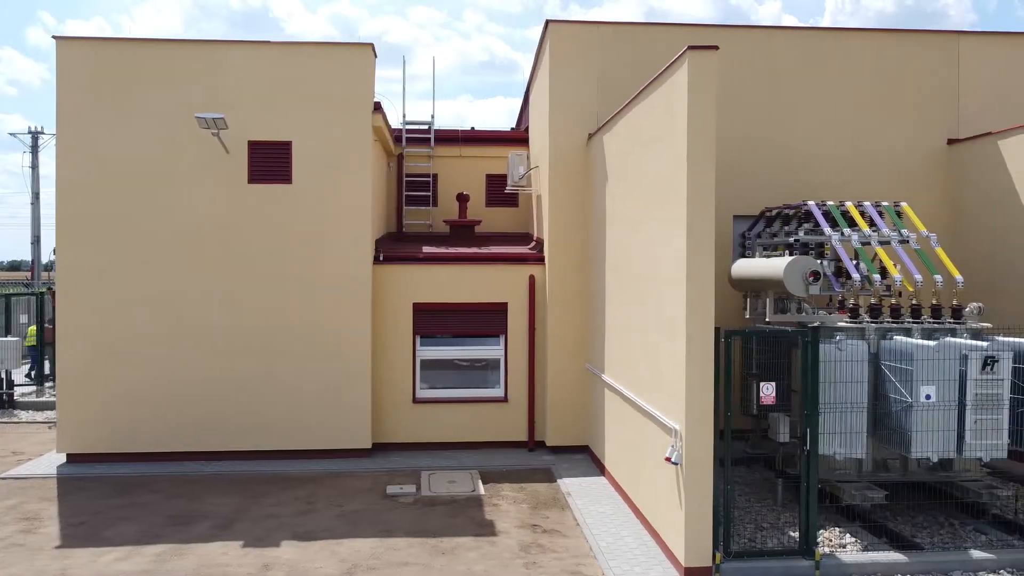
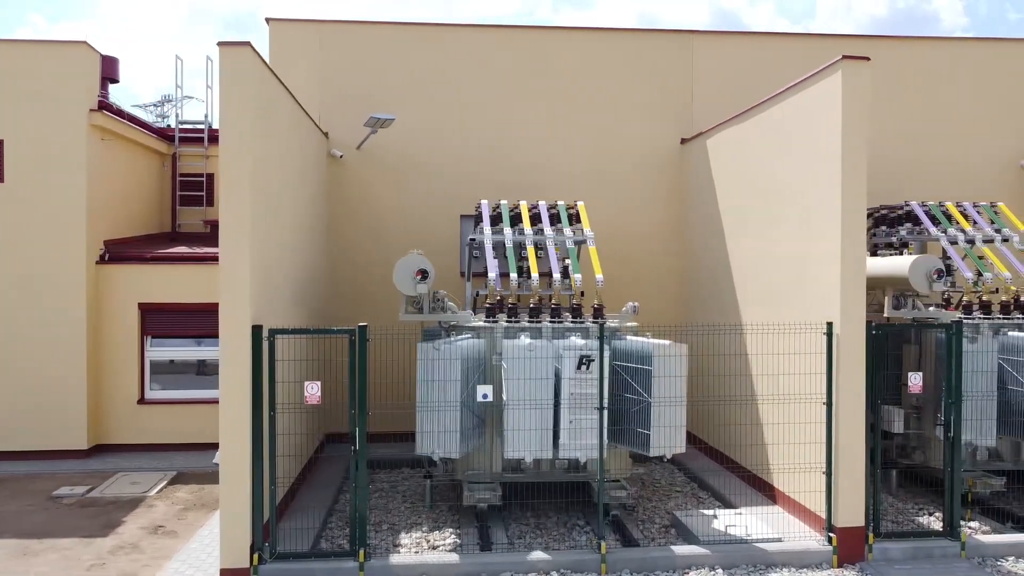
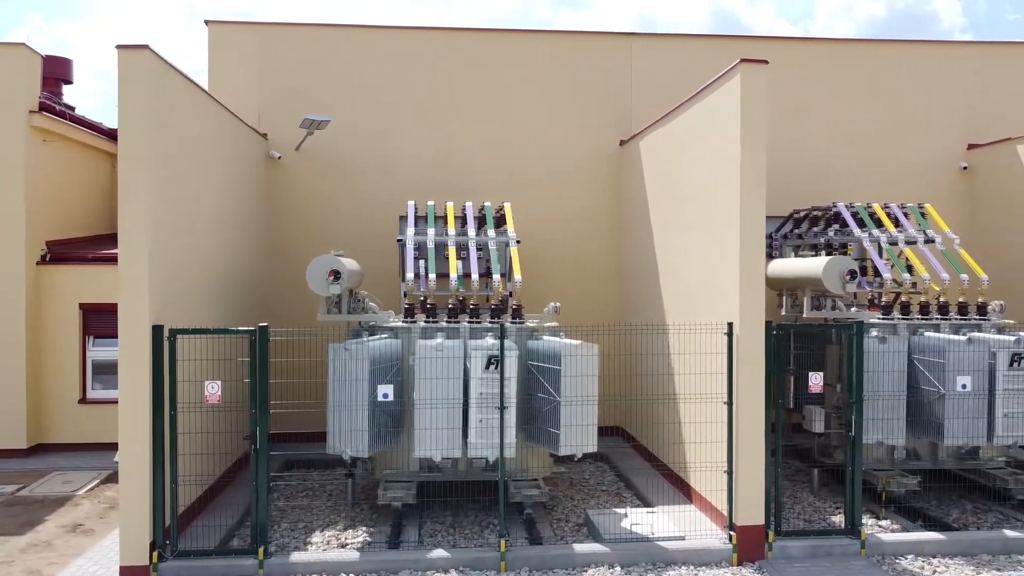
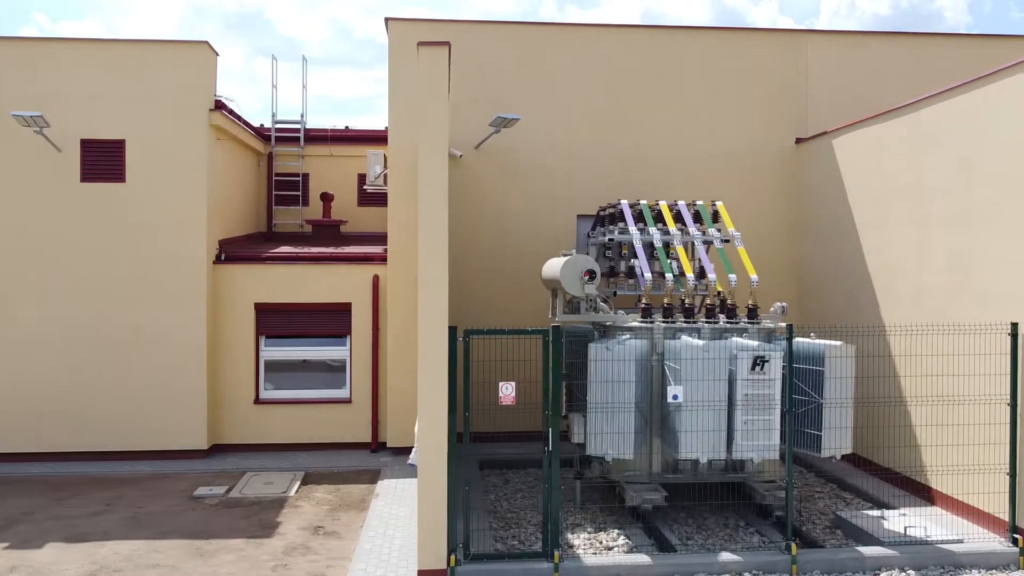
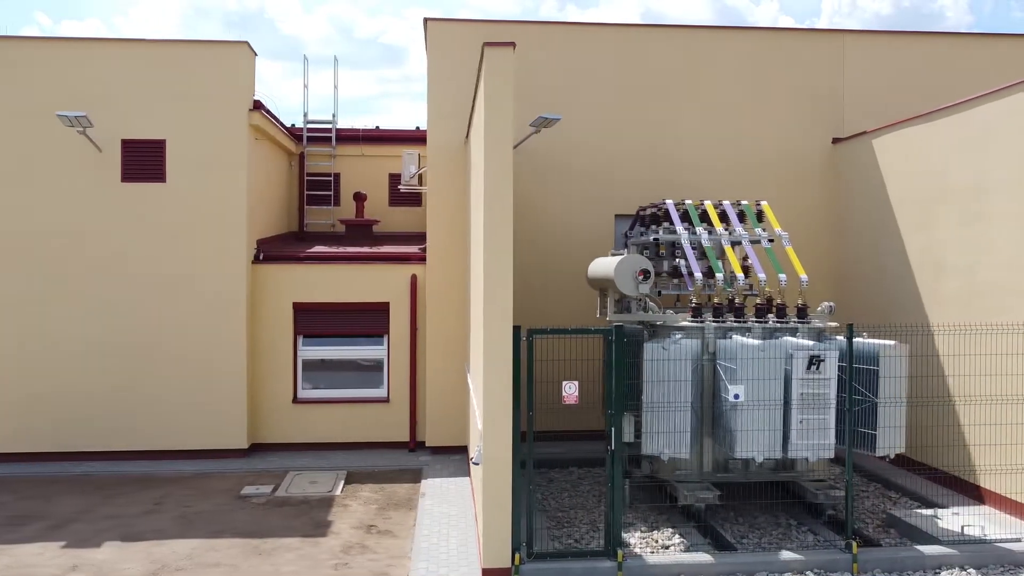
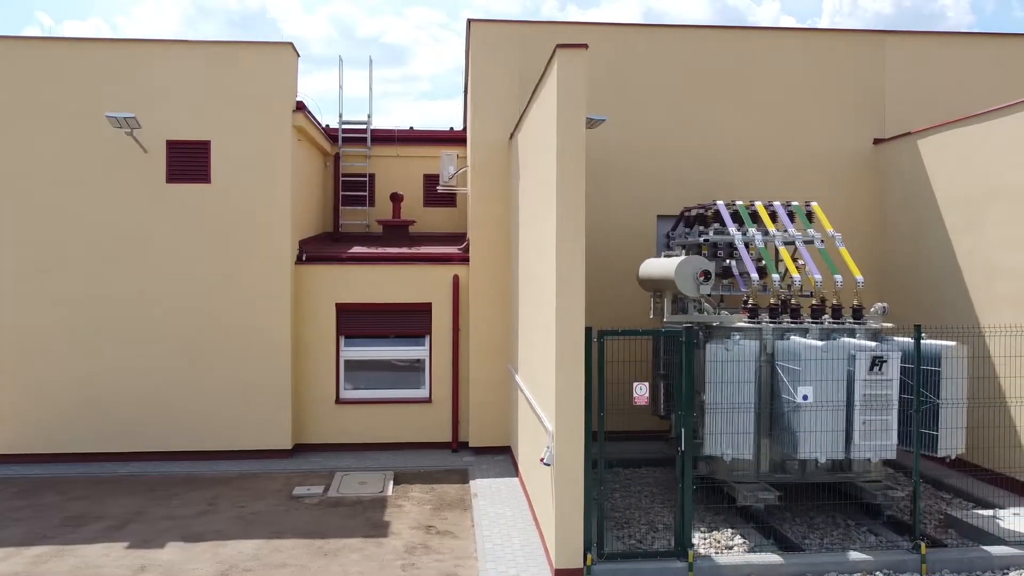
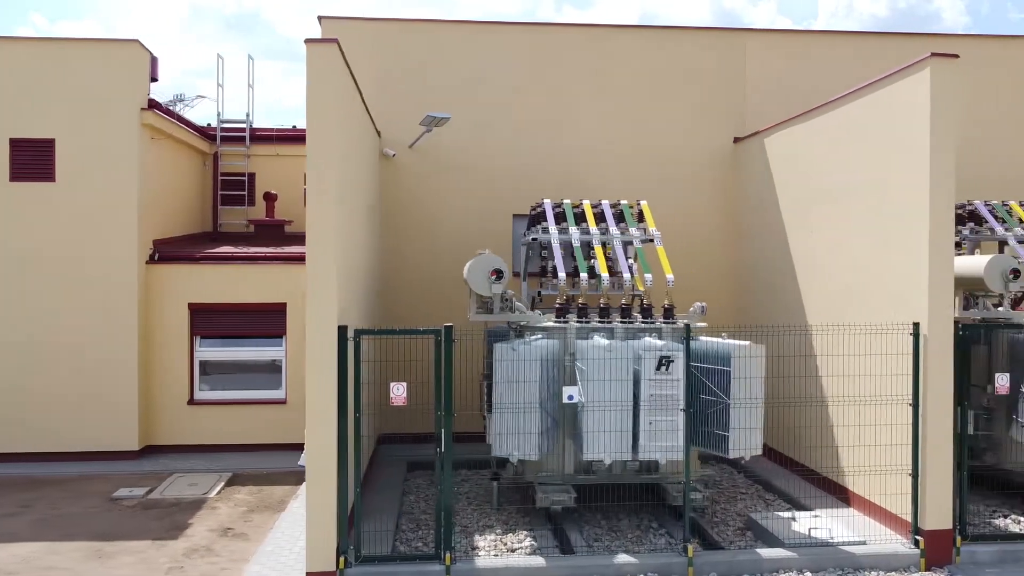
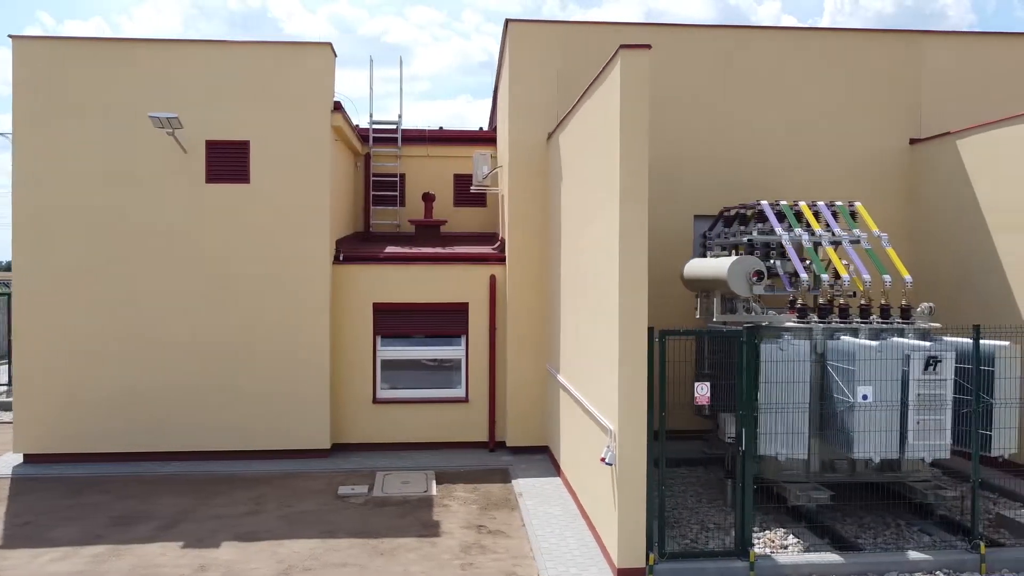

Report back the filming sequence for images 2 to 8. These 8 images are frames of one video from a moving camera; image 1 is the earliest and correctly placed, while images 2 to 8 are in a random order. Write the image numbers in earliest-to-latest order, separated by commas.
8, 6, 5, 4, 7, 2, 3
